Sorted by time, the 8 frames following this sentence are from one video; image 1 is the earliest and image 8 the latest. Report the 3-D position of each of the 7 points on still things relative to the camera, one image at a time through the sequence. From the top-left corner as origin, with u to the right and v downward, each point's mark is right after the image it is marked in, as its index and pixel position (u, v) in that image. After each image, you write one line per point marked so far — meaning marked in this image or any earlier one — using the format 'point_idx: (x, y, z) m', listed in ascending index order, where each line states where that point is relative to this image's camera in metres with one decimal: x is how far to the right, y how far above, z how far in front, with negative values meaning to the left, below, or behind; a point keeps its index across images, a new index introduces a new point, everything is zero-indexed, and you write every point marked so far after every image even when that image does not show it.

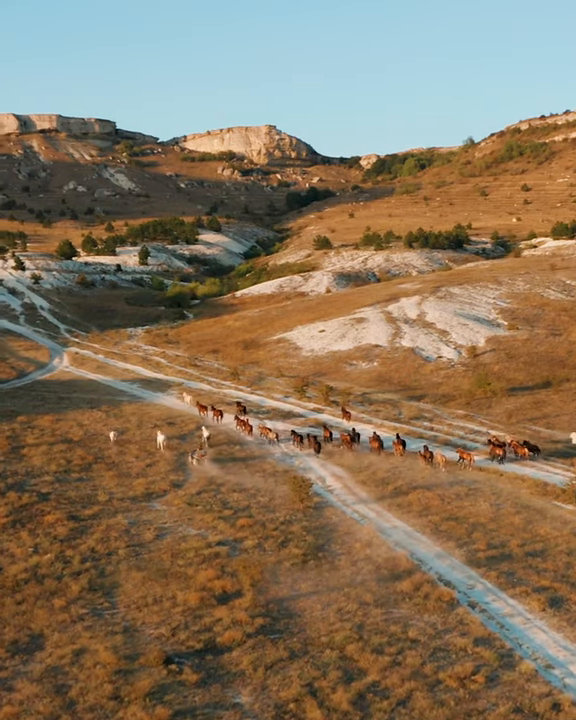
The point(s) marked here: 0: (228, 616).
0: (-0.8, -3.6, +15.7) m
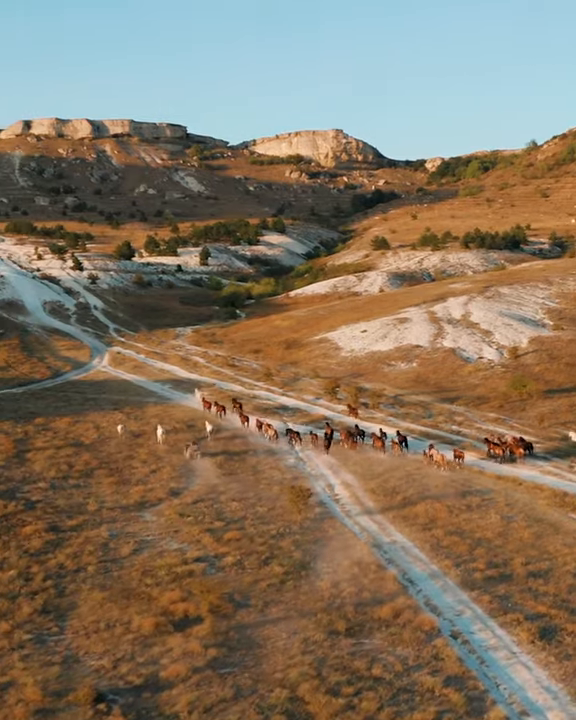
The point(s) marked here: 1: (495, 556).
0: (-1.4, -3.6, +14.2) m
1: (+3.5, -3.3, +19.1) m
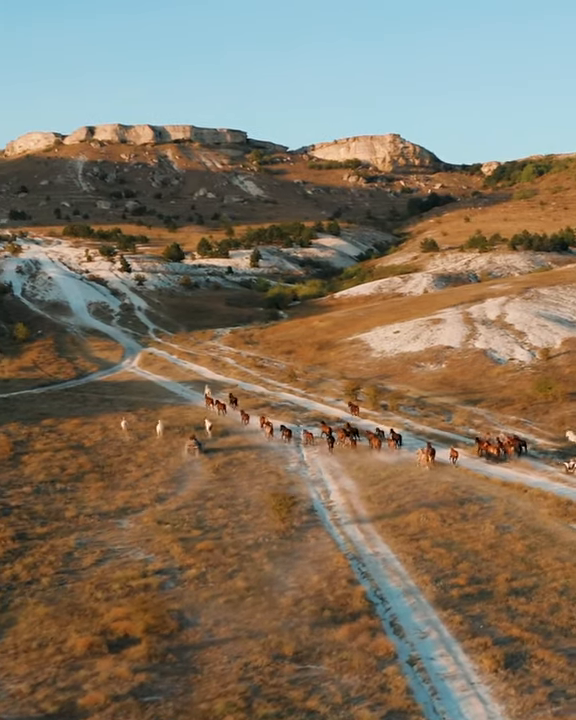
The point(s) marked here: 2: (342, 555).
0: (-2.1, -3.6, +13.0) m
1: (+3.0, -3.3, +17.7) m
2: (+0.9, -3.3, +19.2) m
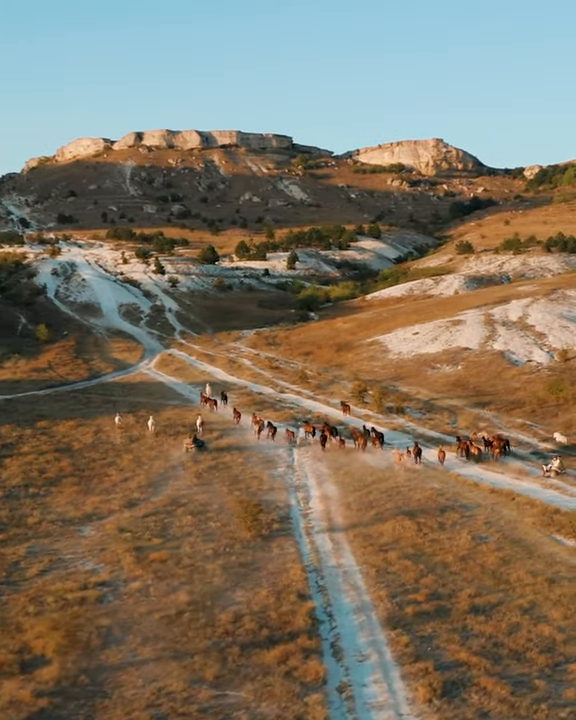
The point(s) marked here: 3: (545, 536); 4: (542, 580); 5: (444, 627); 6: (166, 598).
0: (-3.0, -3.6, +12.0) m
1: (+2.2, -3.3, +16.5) m
2: (+0.2, -3.3, +18.0) m
3: (+4.5, -3.1, +19.8) m
4: (+3.8, -3.3, +16.9) m
5: (+2.0, -3.4, +14.4) m
6: (-1.7, -3.4, +16.0) m
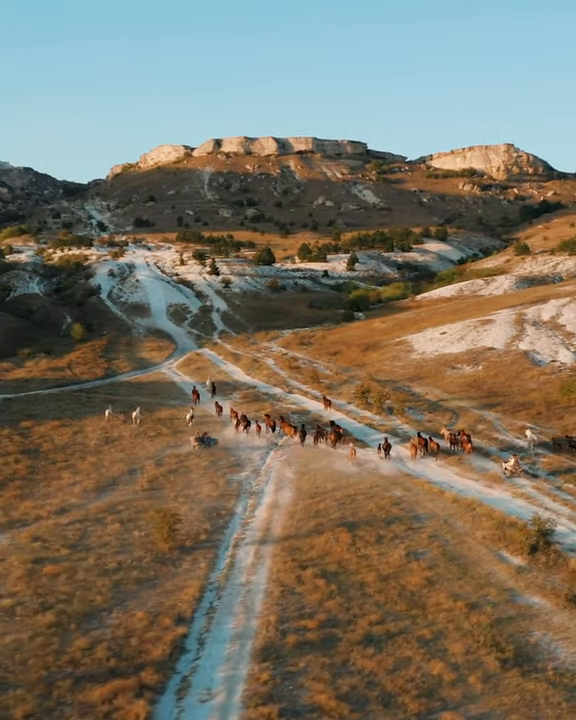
0: (-4.7, -3.5, +10.3) m
1: (+0.7, -3.2, +14.5) m
2: (-1.2, -3.2, +16.2) m
3: (+3.2, -3.0, +17.7) m
4: (+2.3, -3.2, +14.9) m
5: (+0.4, -3.3, +12.5) m
6: (-3.3, -3.3, +14.3) m
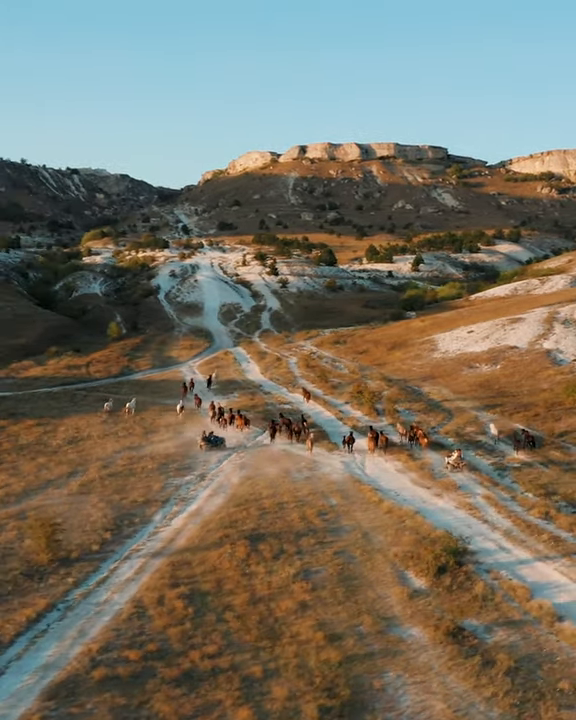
0: (-6.8, -3.3, +8.7) m
1: (-1.2, -3.1, +12.6) m
2: (-3.0, -3.1, +14.4) m
3: (+1.5, -2.9, +15.6) m
4: (+0.4, -3.1, +12.8) m
5: (-1.6, -3.2, +10.6) m
6: (-5.2, -3.2, +12.6) m
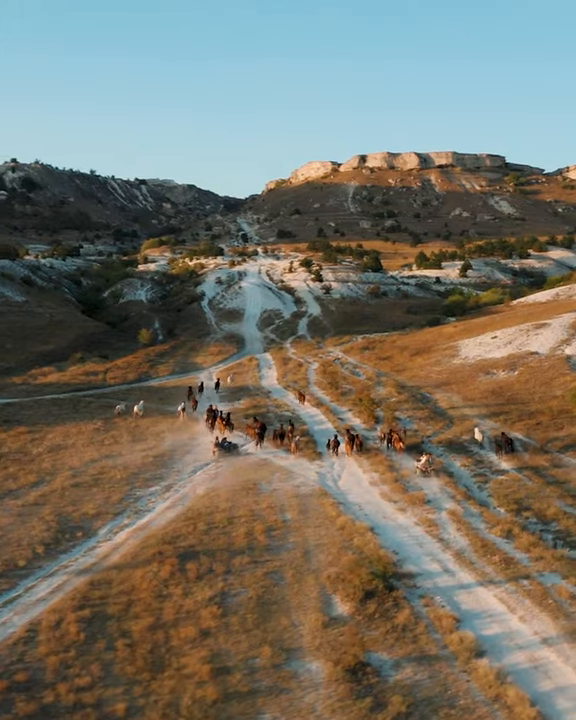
0: (-8.2, -3.4, +7.8) m
1: (-2.4, -3.2, +11.4) m
2: (-4.1, -3.2, +13.3) m
3: (+0.4, -3.0, +14.4) m
4: (-0.8, -3.2, +11.6) m
5: (-2.9, -3.3, +9.4) m
6: (-6.3, -3.2, +11.6) m
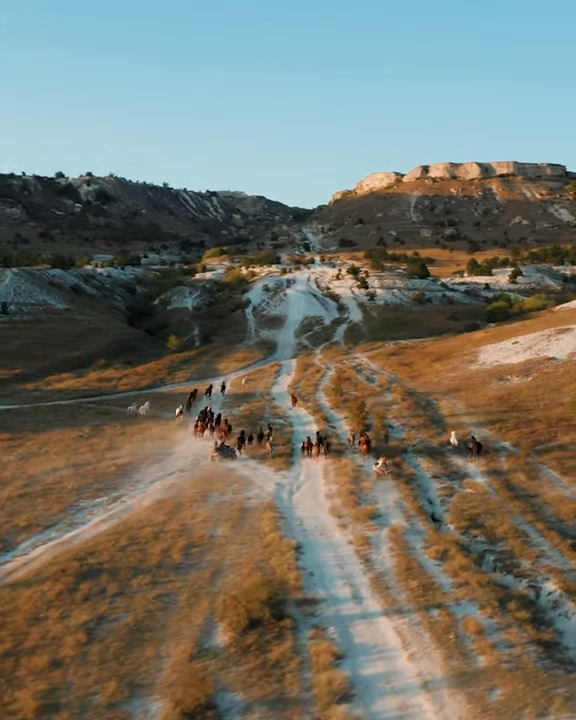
0: (-9.8, -3.3, +6.7) m
1: (-3.8, -3.2, +10.1) m
2: (-5.5, -3.2, +12.0) m
3: (-0.9, -3.0, +12.9) m
4: (-2.2, -3.2, +10.2) m
5: (-4.4, -3.2, +8.2) m
6: (-7.8, -3.2, +10.5) m
